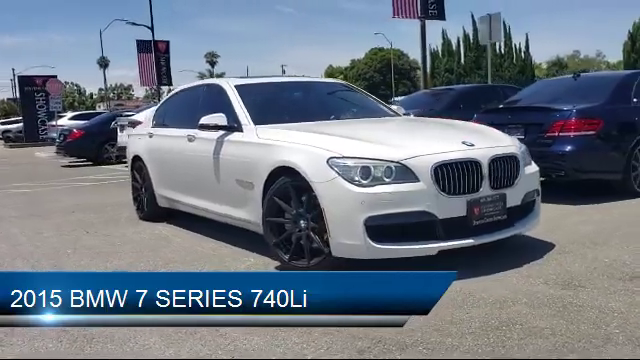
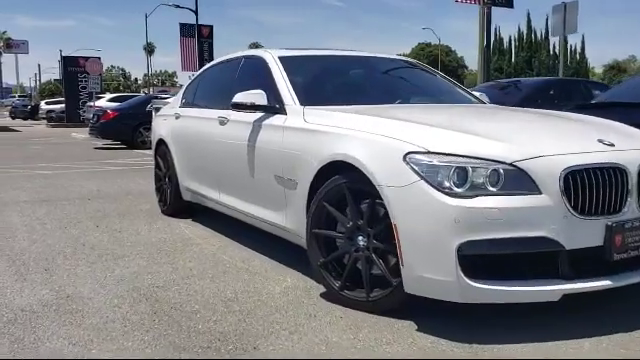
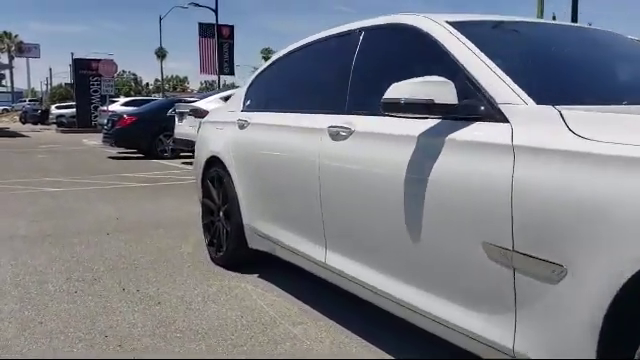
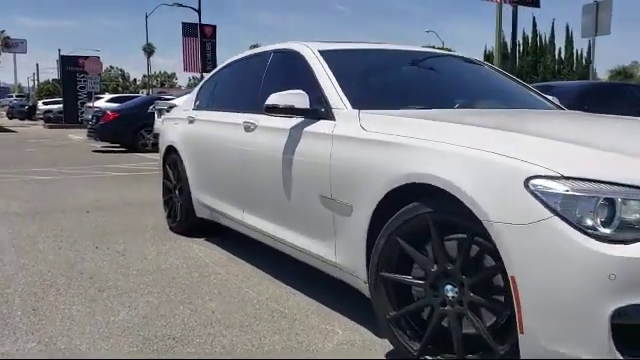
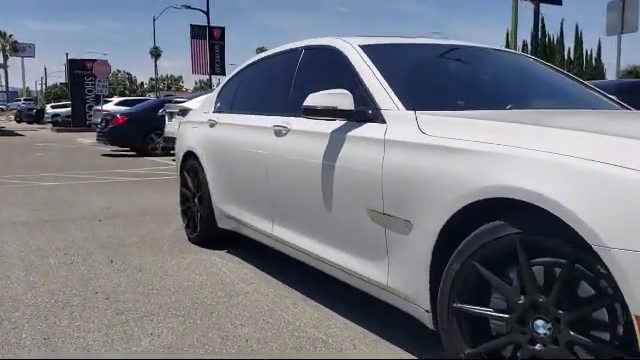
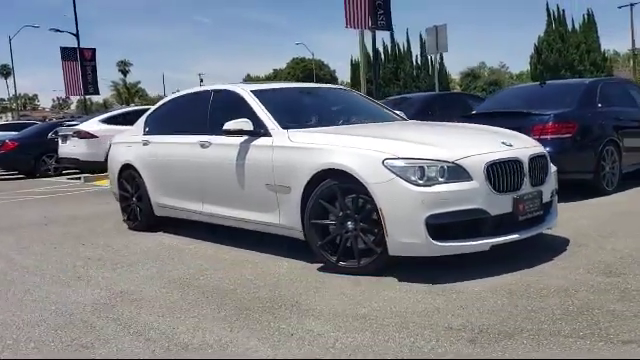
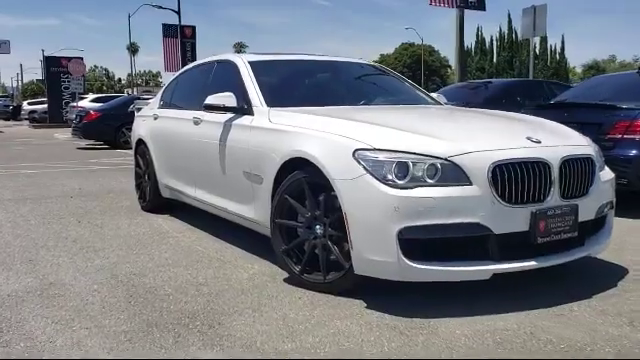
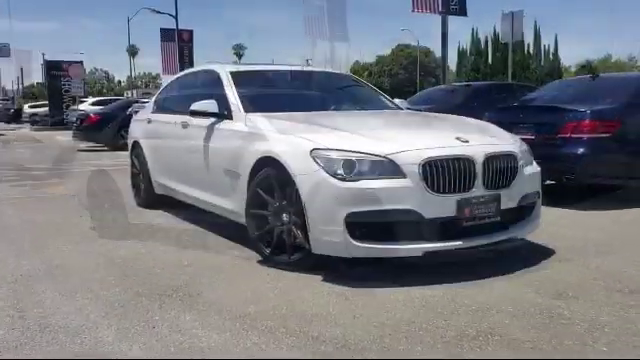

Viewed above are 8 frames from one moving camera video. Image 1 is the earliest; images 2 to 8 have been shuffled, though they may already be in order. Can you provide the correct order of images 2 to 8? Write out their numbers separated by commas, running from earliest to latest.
6, 8, 7, 2, 4, 5, 3
